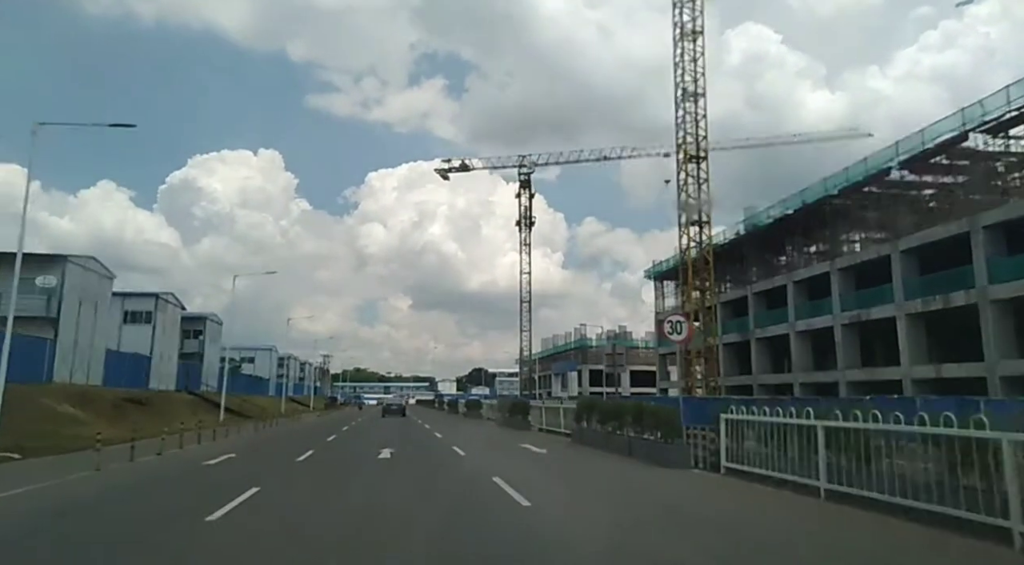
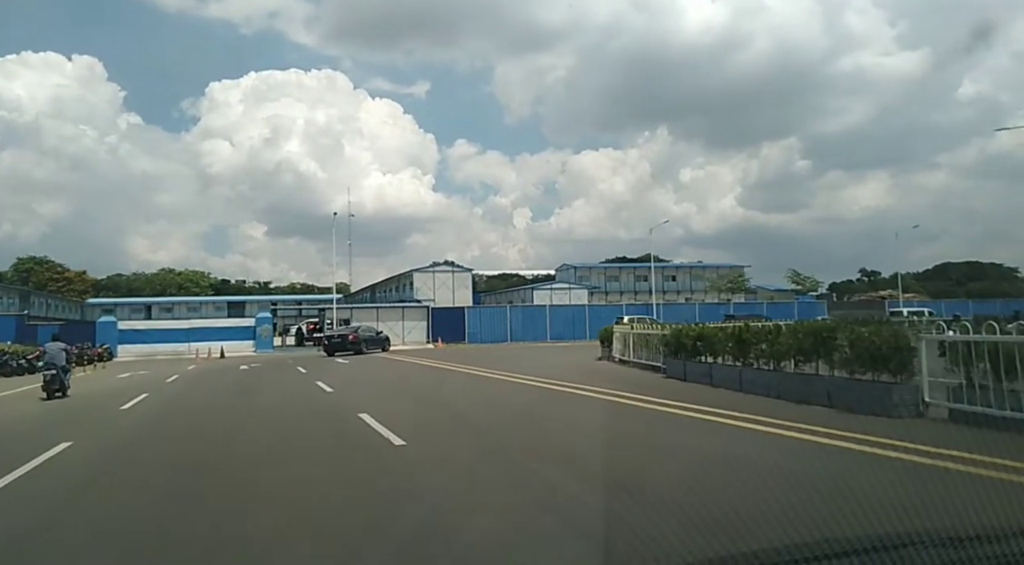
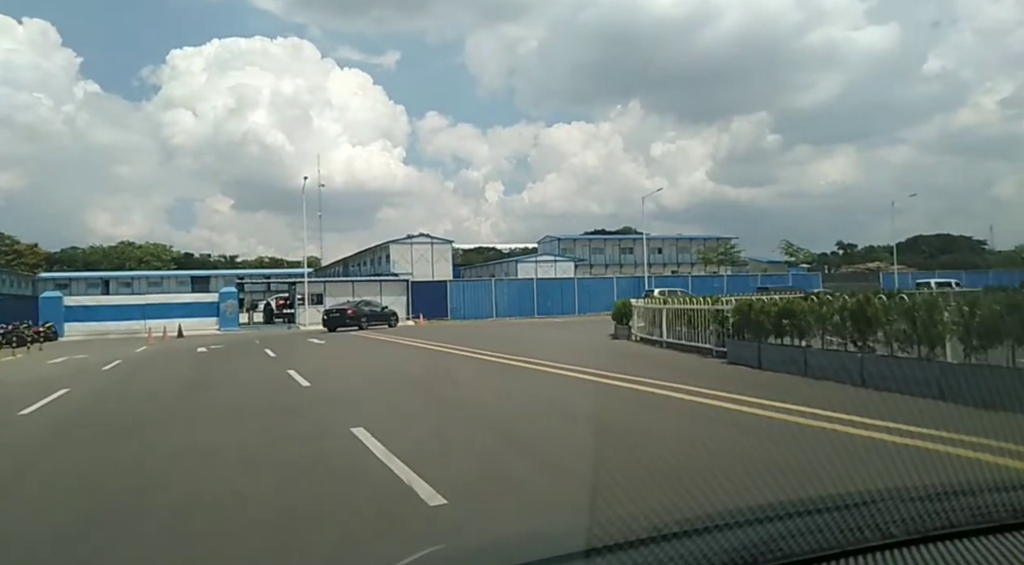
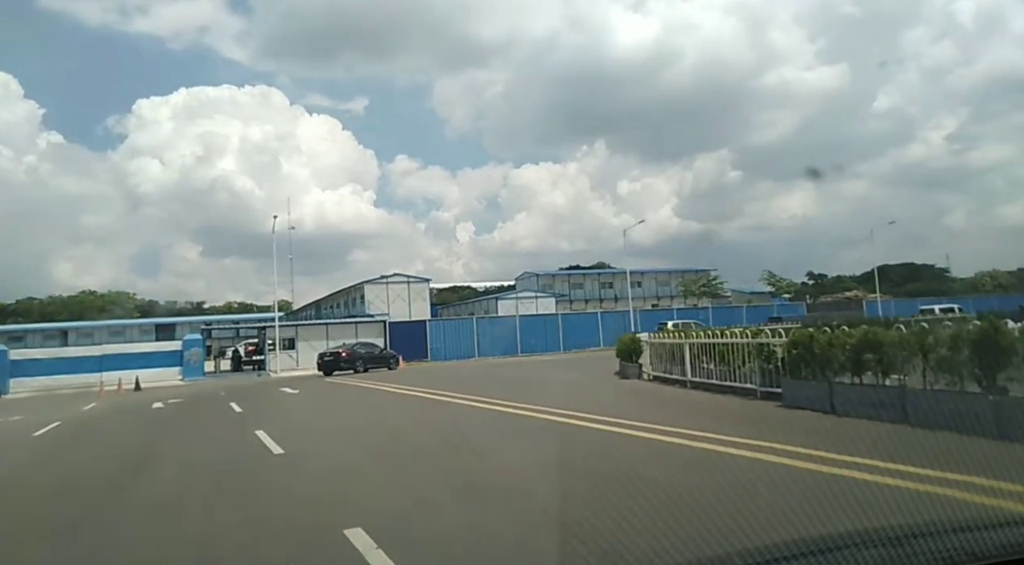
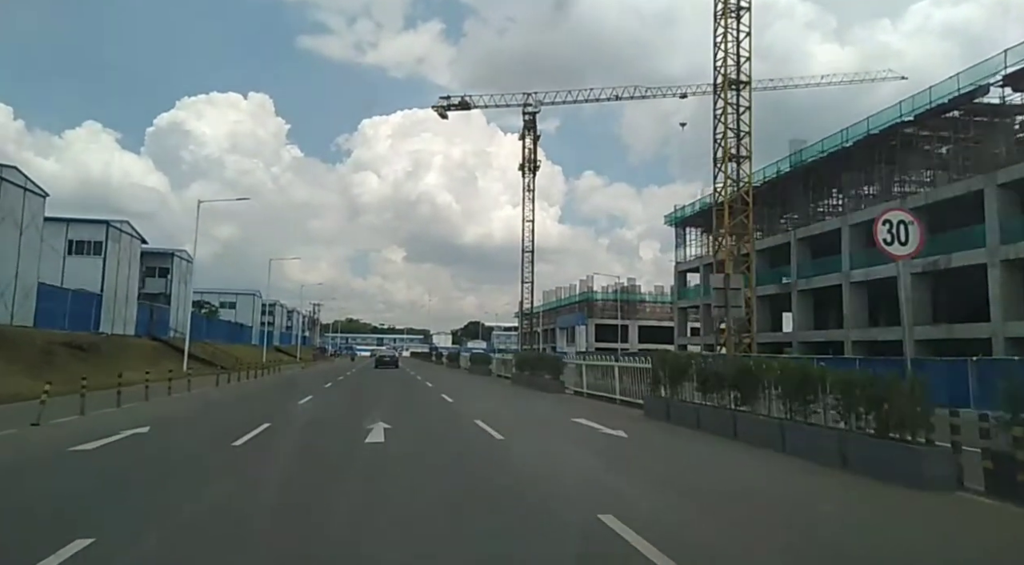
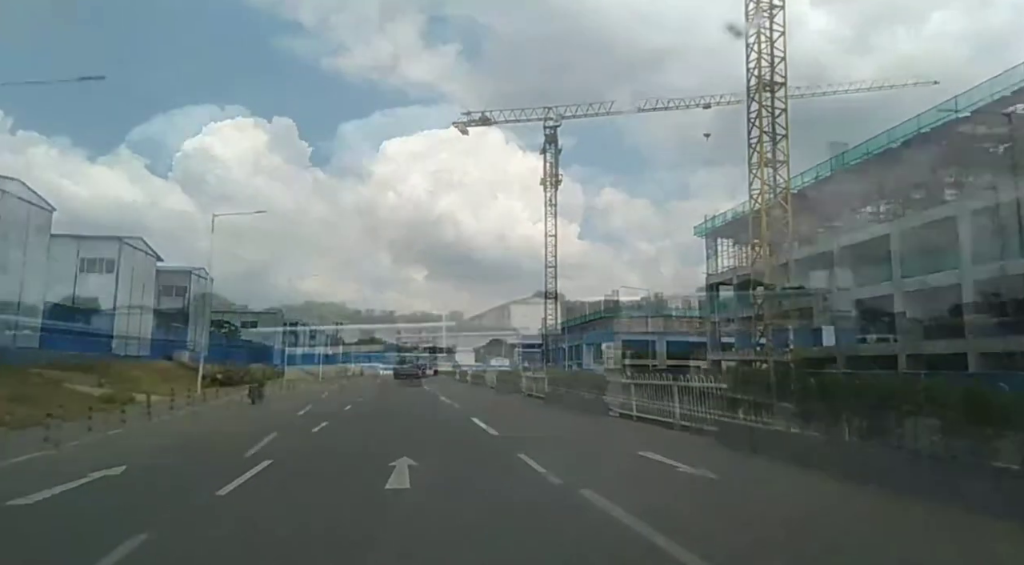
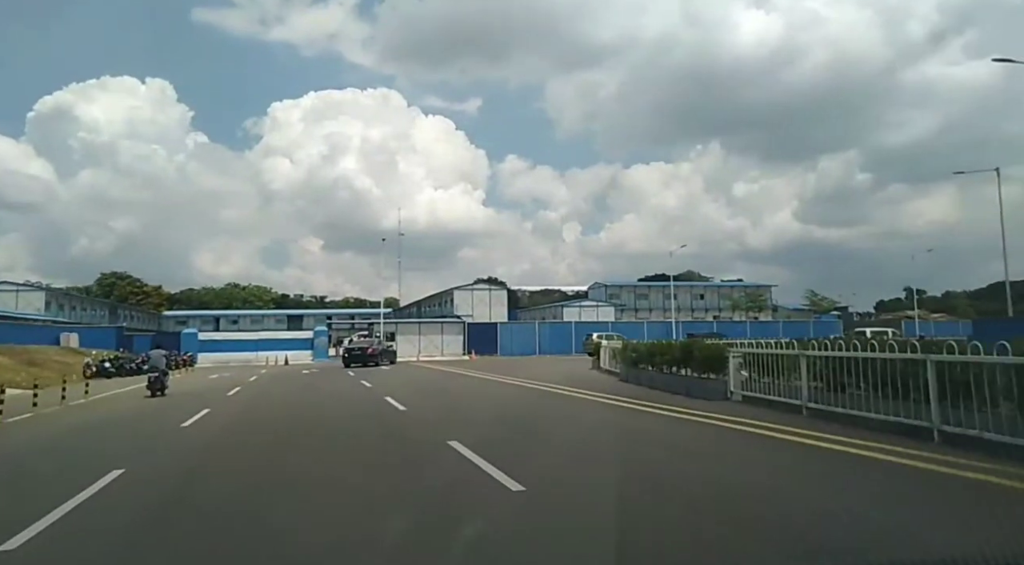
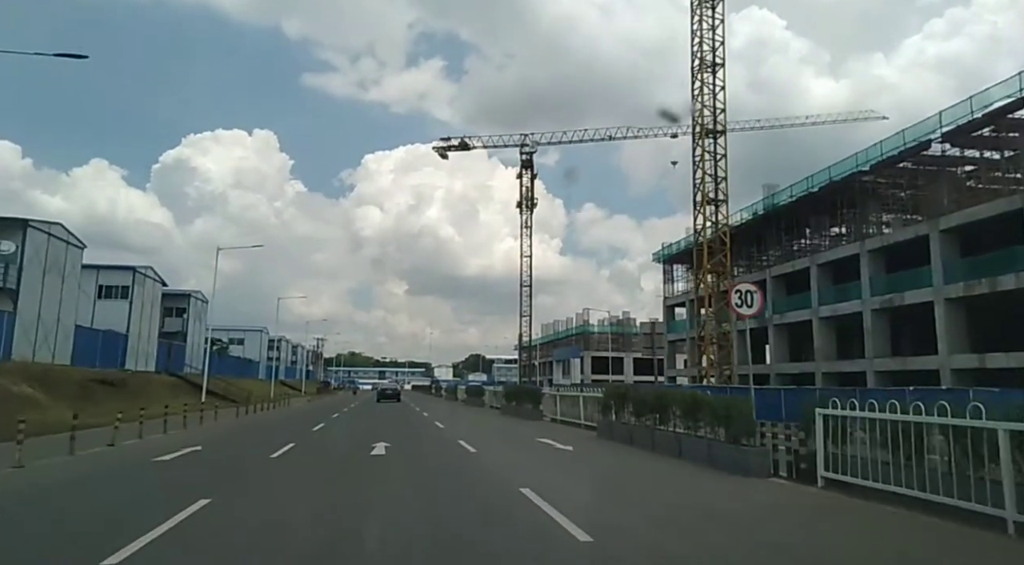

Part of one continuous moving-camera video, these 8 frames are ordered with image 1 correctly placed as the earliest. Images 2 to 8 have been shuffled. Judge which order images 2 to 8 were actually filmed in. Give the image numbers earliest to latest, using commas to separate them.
8, 5, 6, 7, 2, 3, 4
